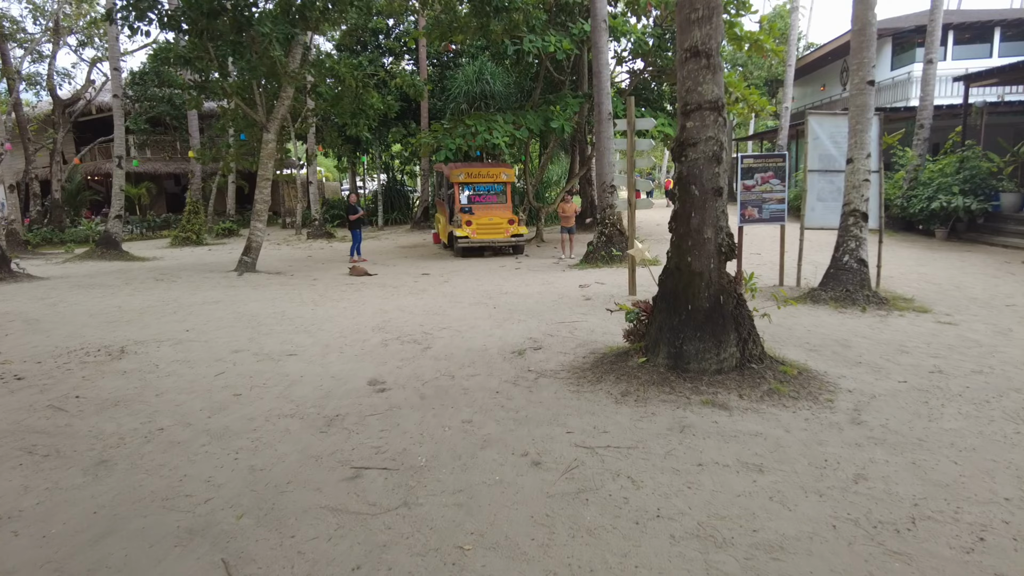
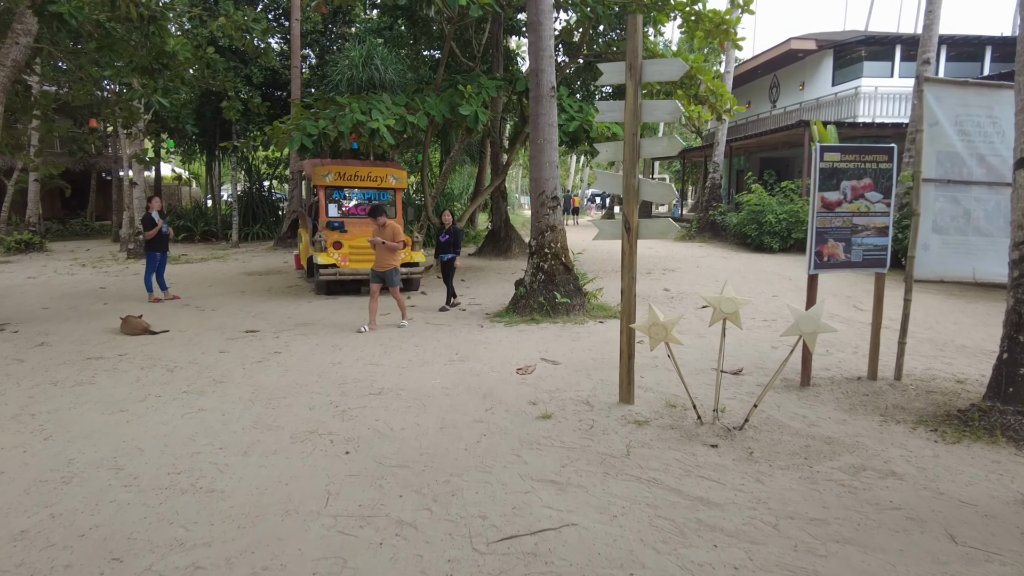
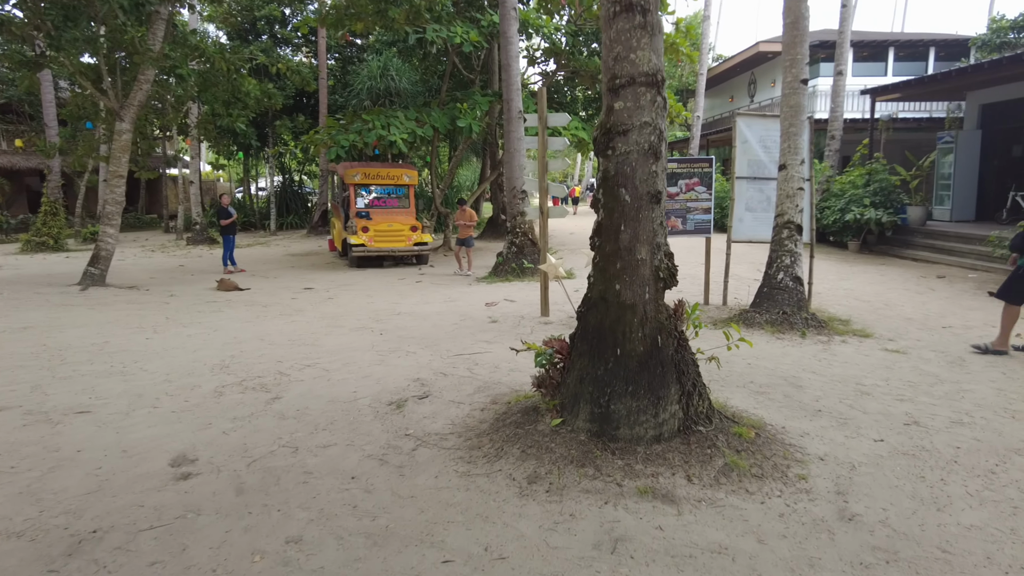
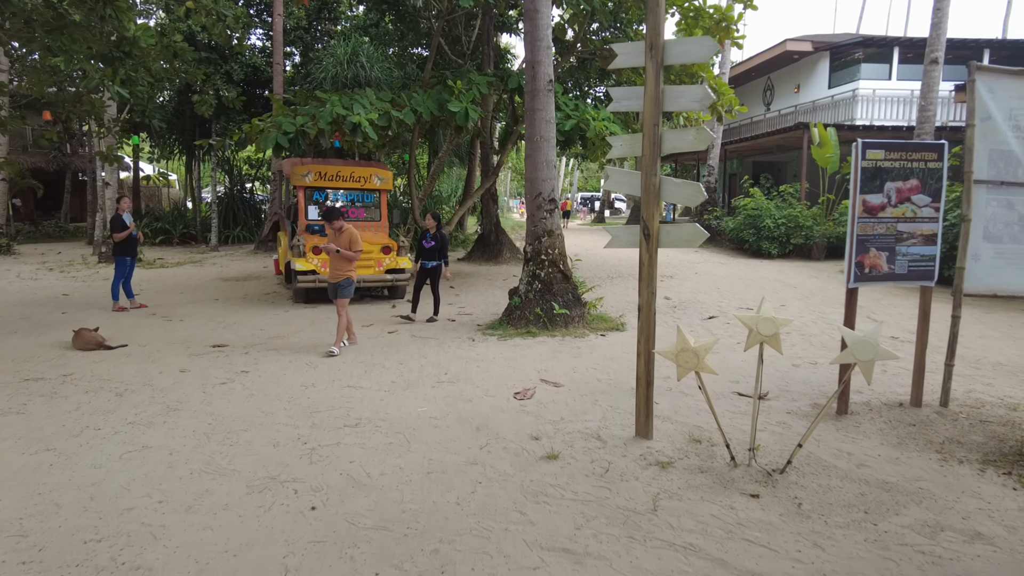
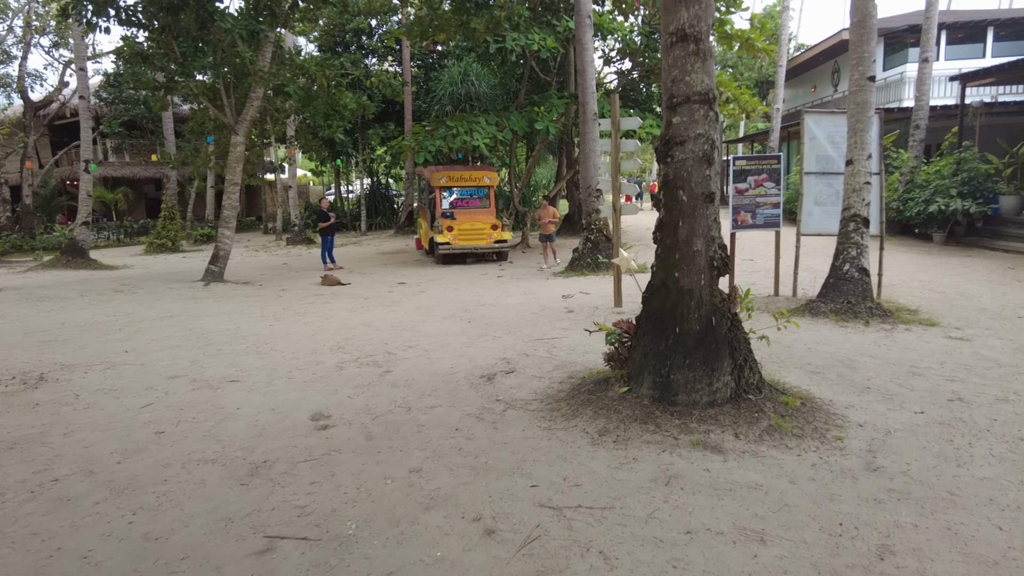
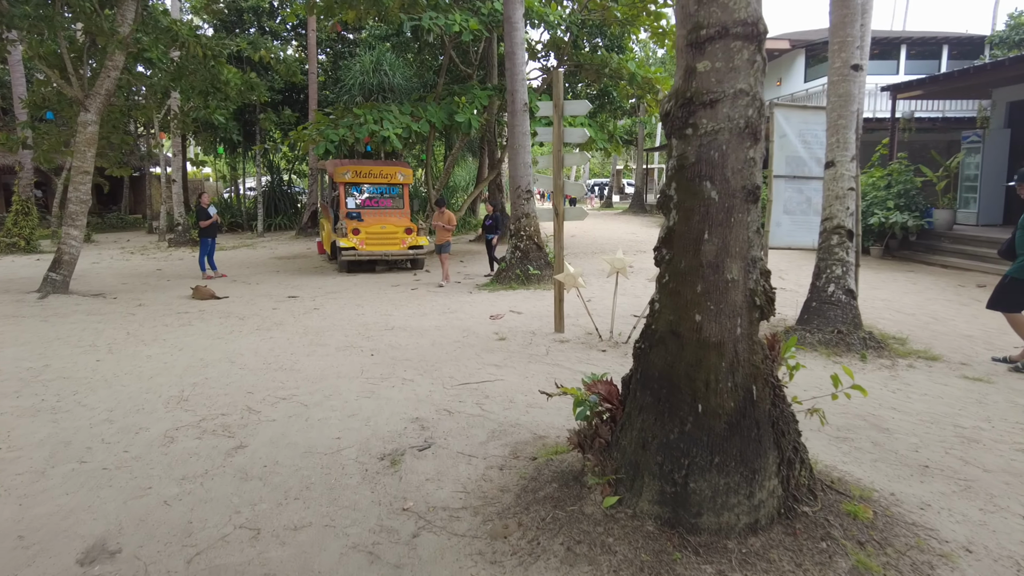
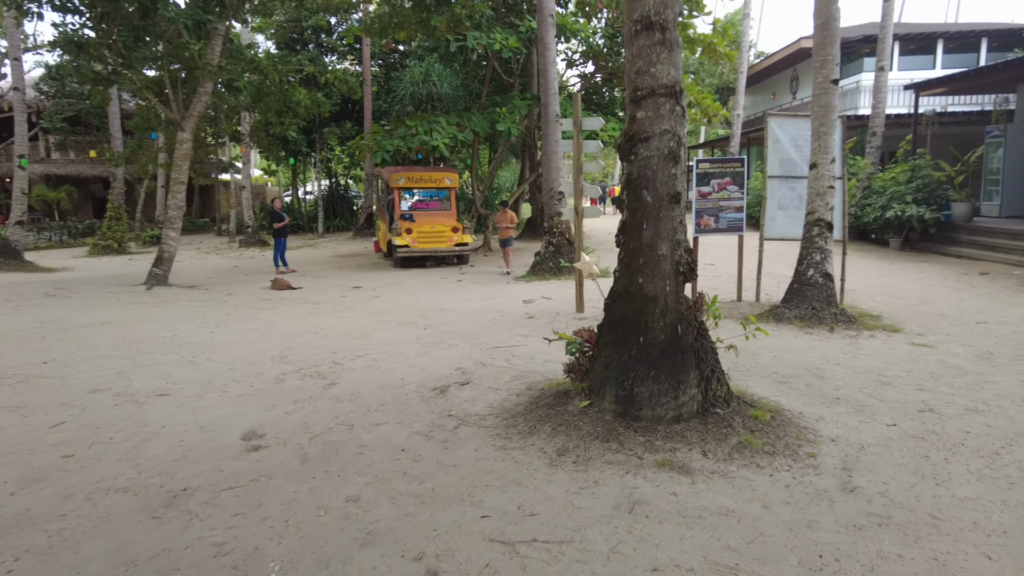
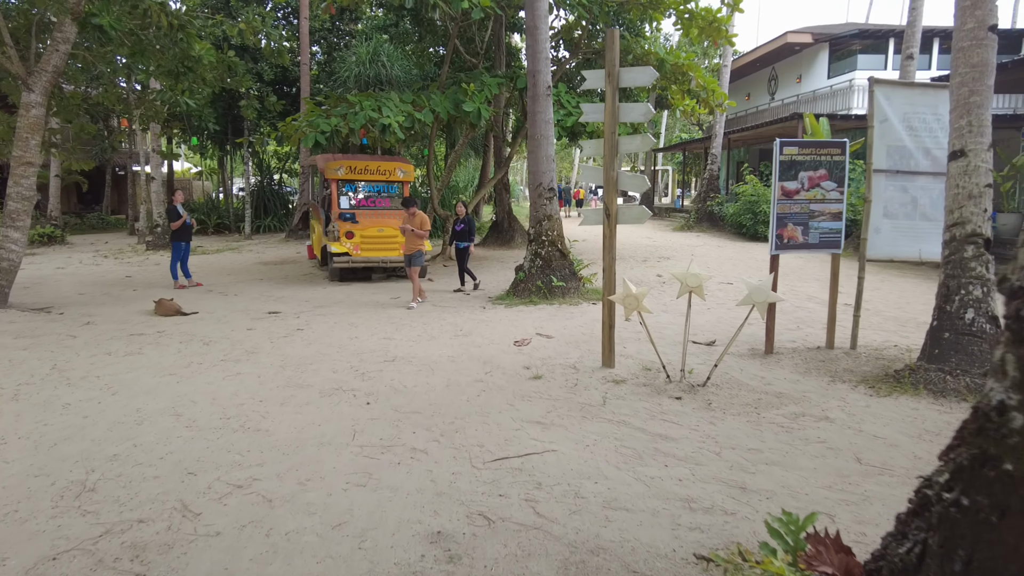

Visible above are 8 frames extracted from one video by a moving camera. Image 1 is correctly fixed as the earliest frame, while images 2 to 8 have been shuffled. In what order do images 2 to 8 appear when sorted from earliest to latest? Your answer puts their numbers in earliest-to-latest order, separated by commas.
5, 7, 3, 6, 8, 2, 4
